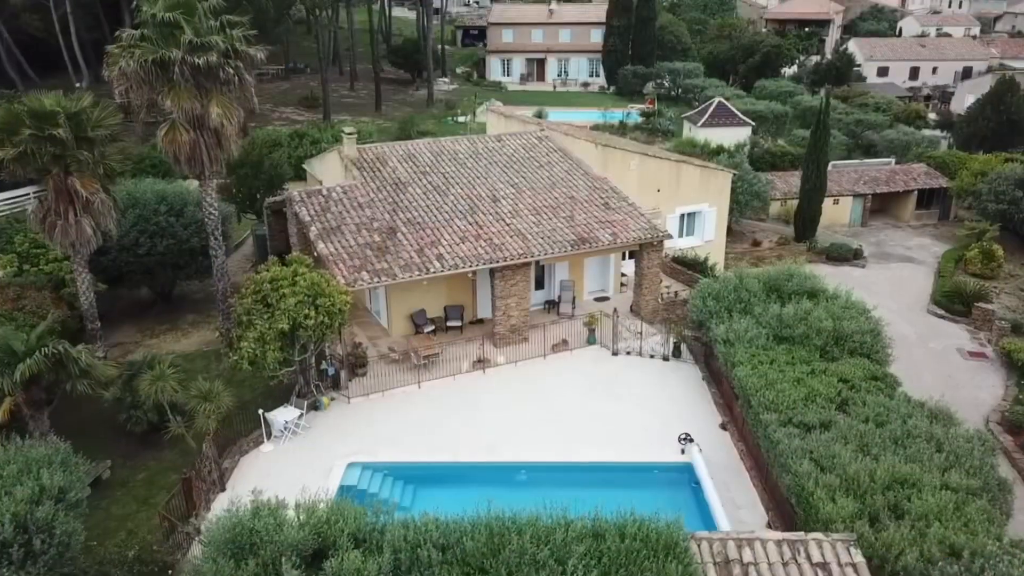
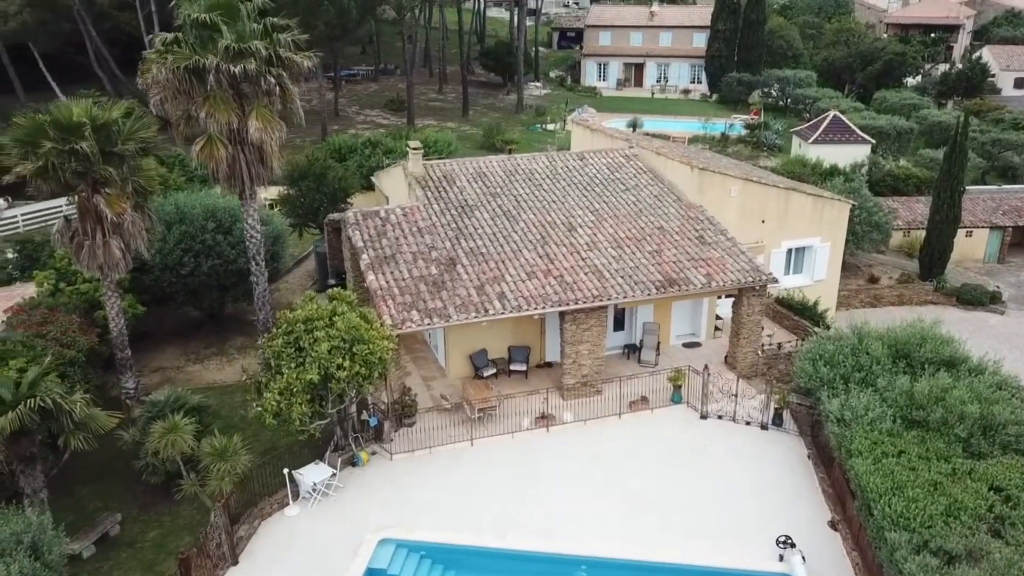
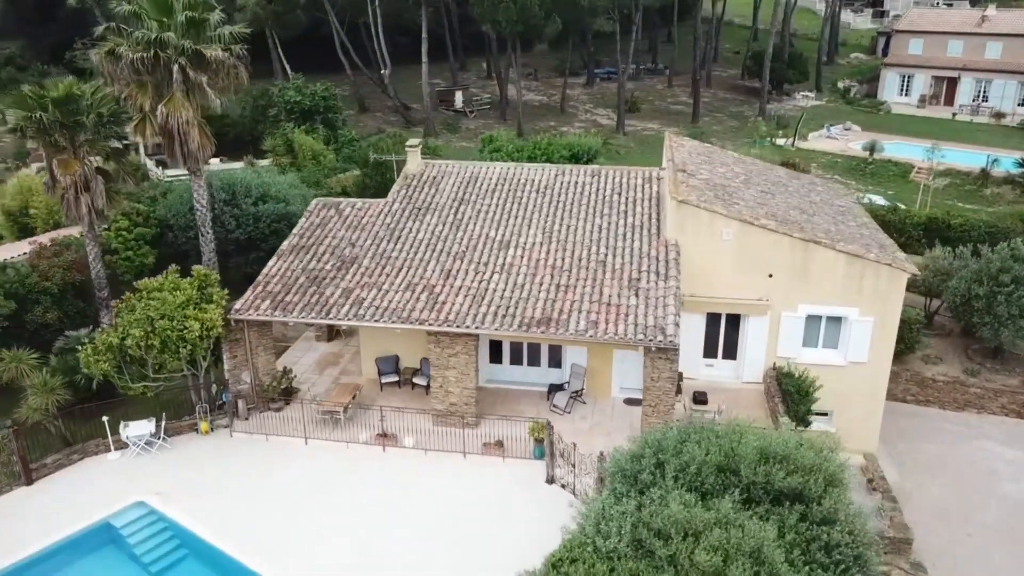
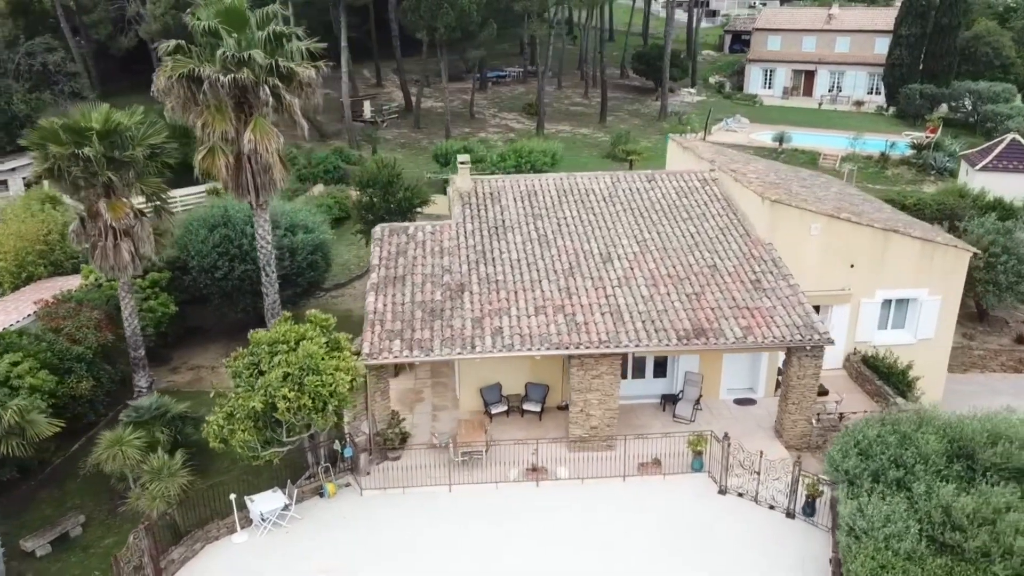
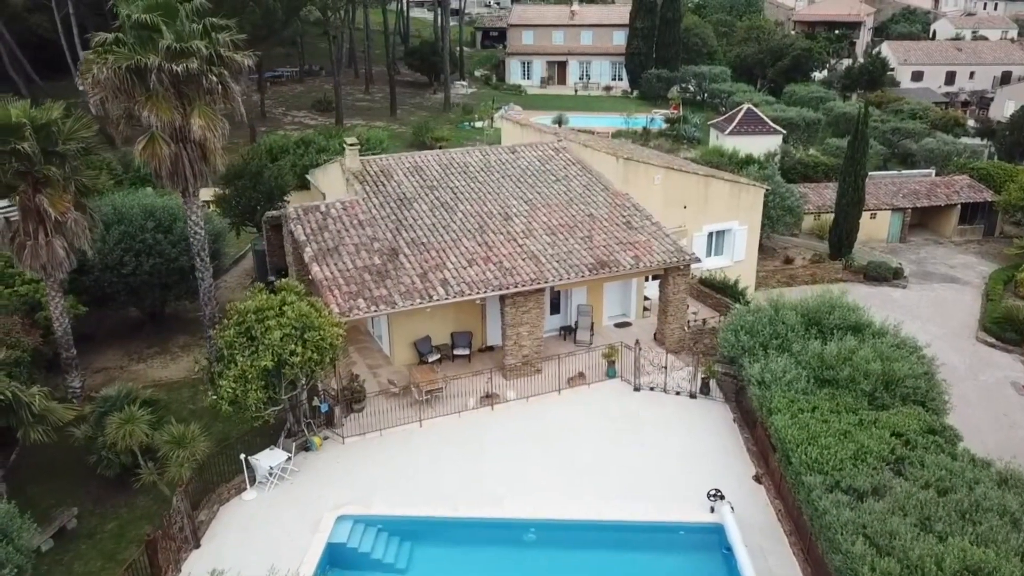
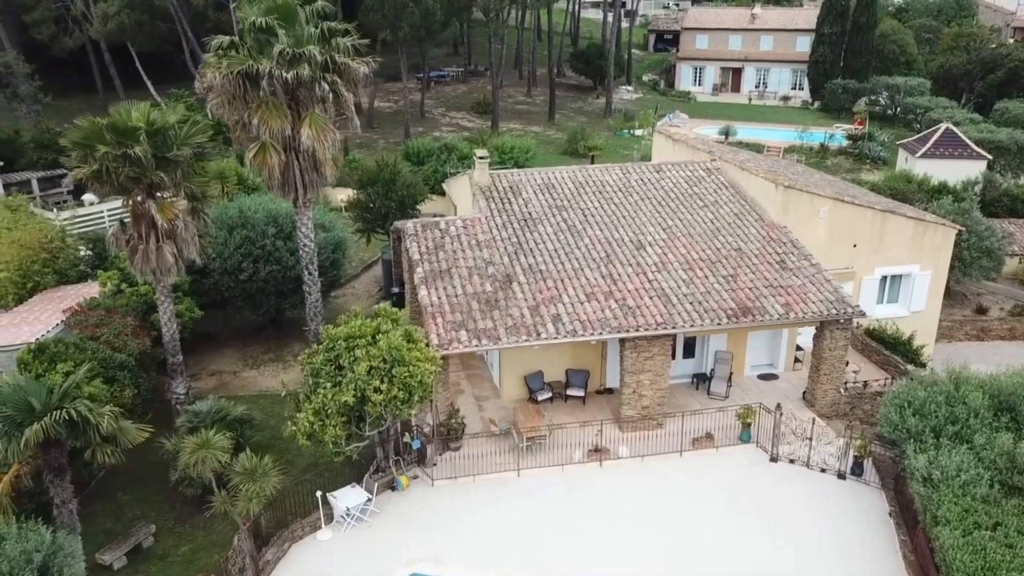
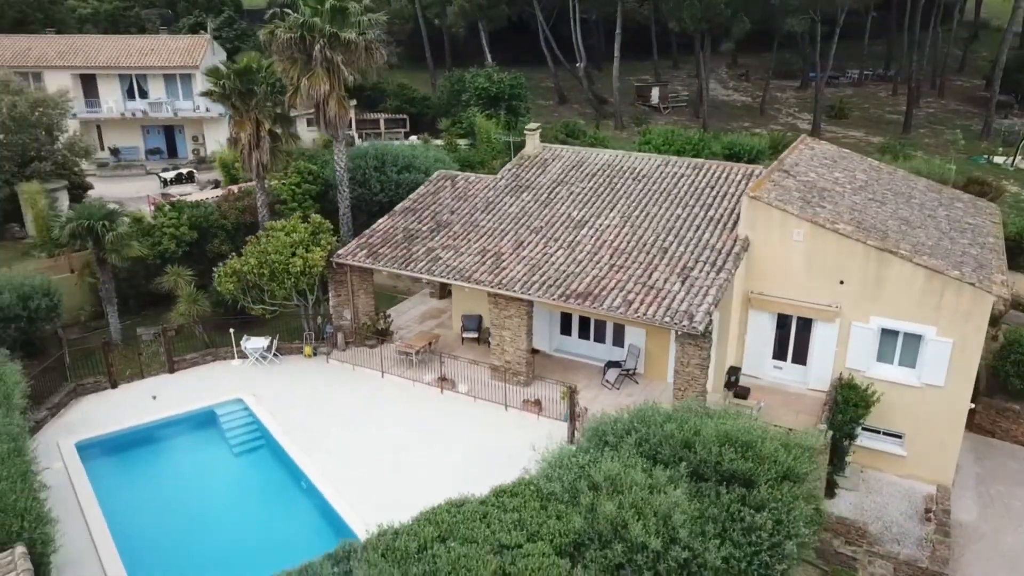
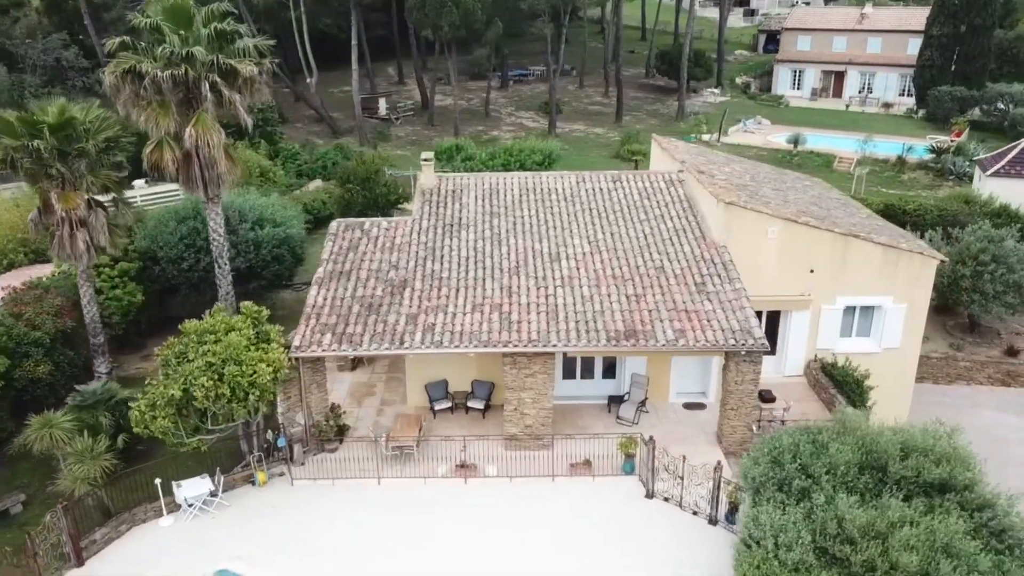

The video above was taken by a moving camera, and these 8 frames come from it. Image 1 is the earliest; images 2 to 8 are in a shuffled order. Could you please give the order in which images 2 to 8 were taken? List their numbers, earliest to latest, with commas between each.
5, 2, 6, 4, 8, 3, 7
